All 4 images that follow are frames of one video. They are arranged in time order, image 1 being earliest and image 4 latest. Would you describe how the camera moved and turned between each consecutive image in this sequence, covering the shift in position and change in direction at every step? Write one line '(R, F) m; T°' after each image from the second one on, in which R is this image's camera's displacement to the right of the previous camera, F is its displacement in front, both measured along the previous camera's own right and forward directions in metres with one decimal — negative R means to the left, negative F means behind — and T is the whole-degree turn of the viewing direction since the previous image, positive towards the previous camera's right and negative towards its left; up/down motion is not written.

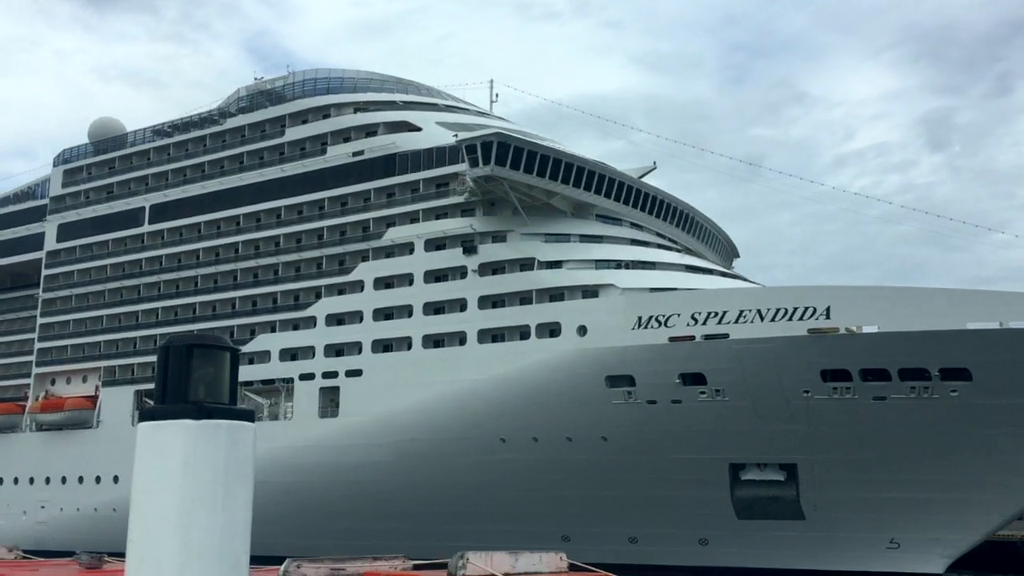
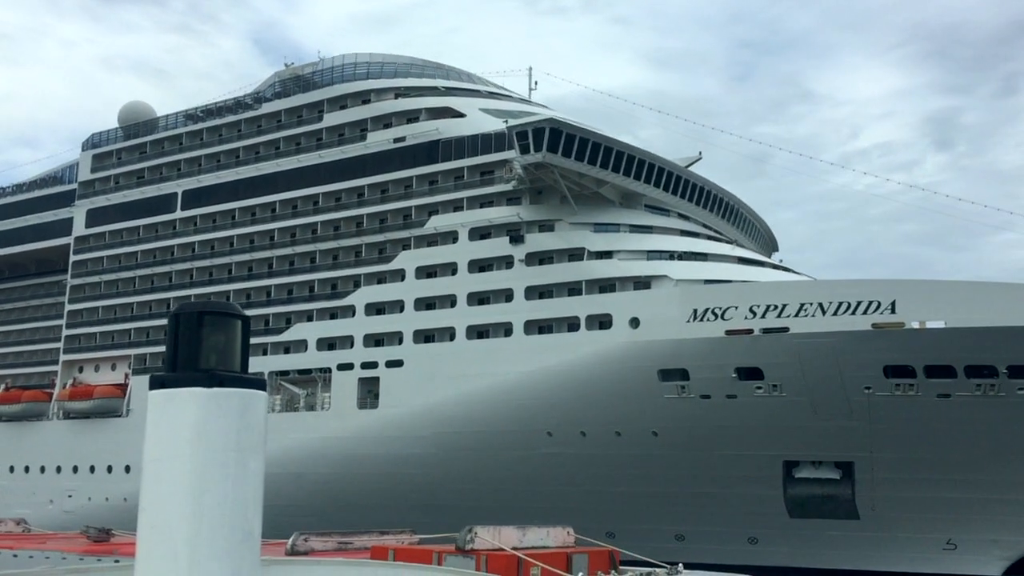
(-0.9, +0.4) m; 0°
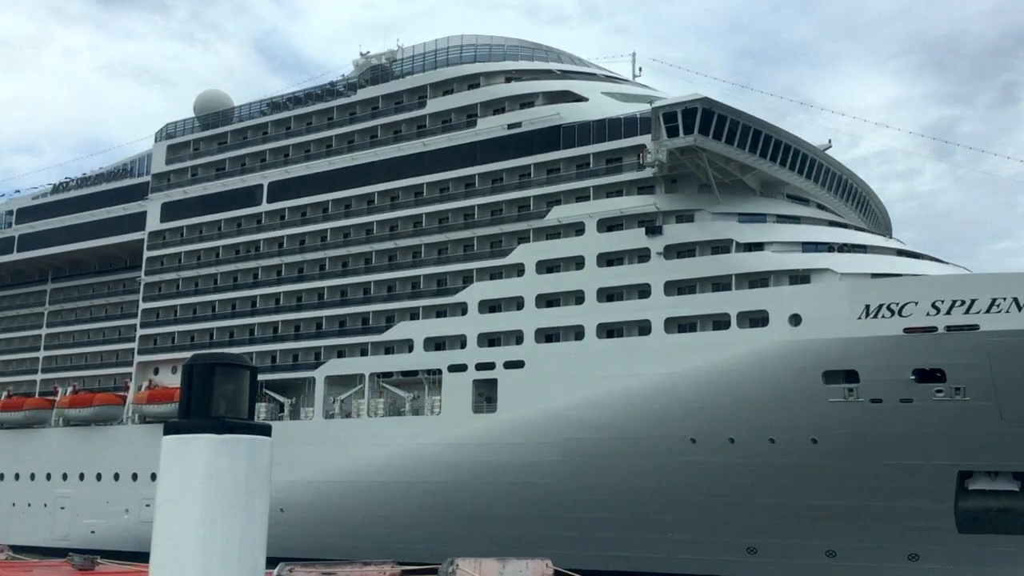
(-2.5, +1.4) m; 0°
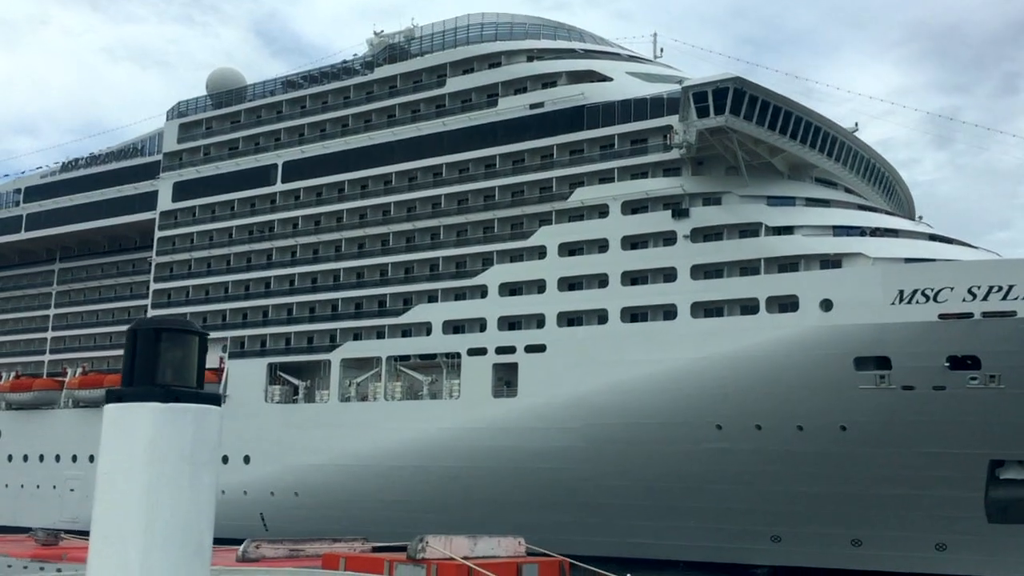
(-0.4, +0.3) m; 0°
